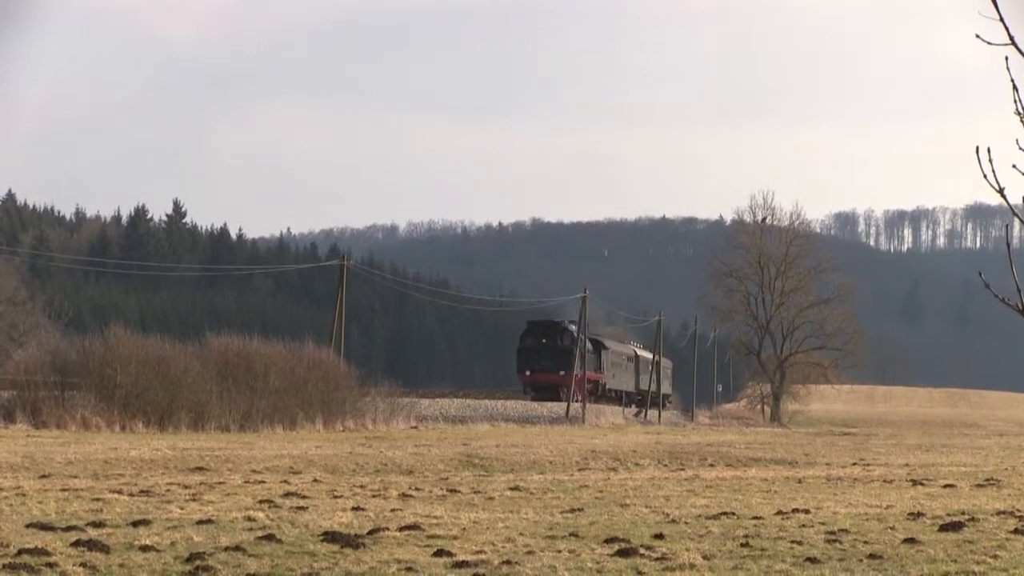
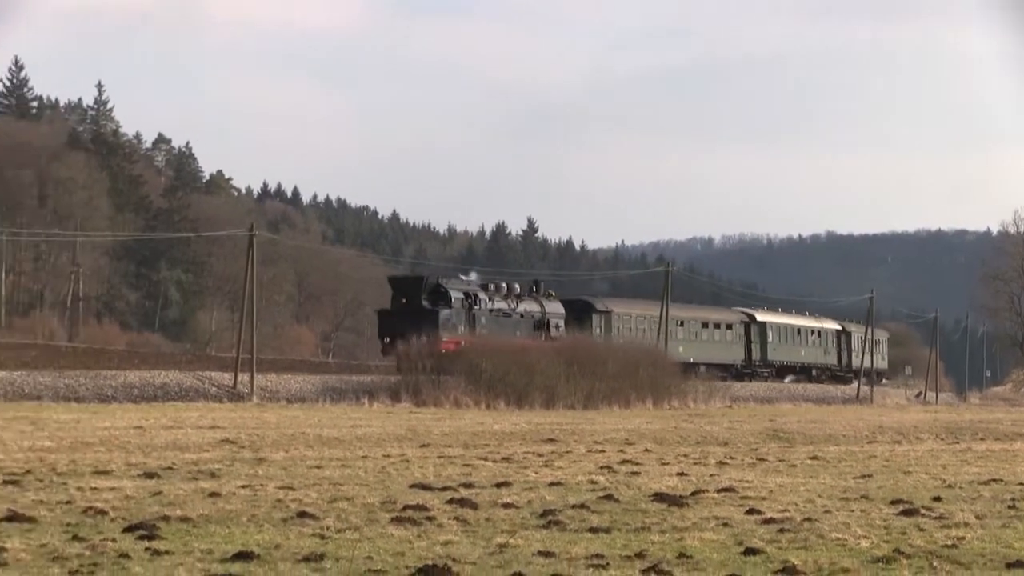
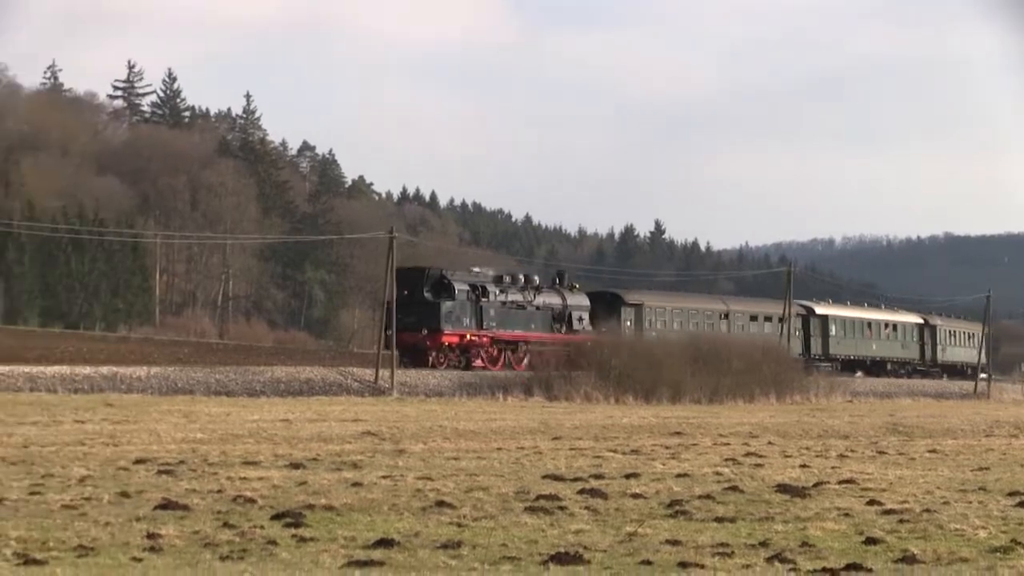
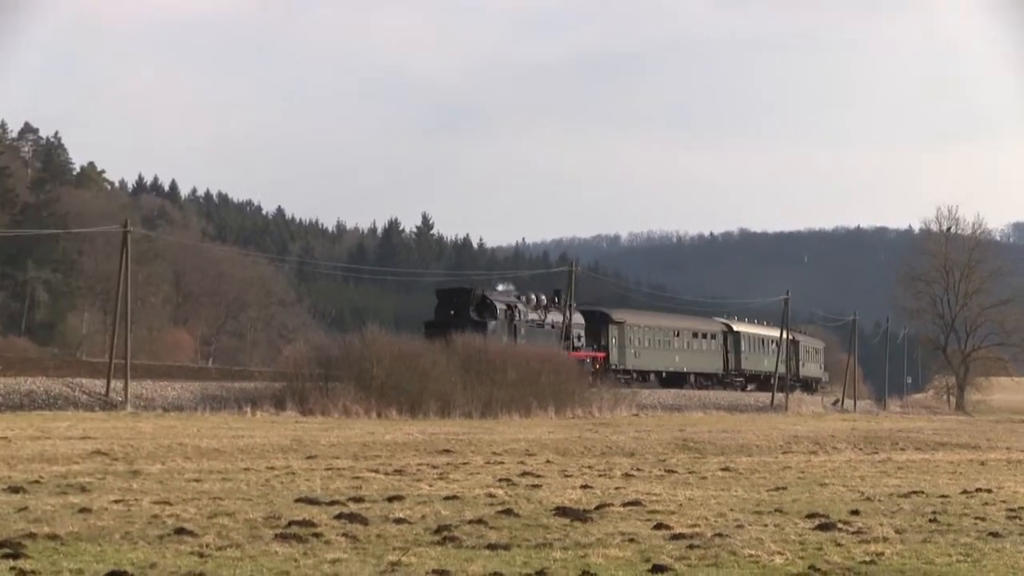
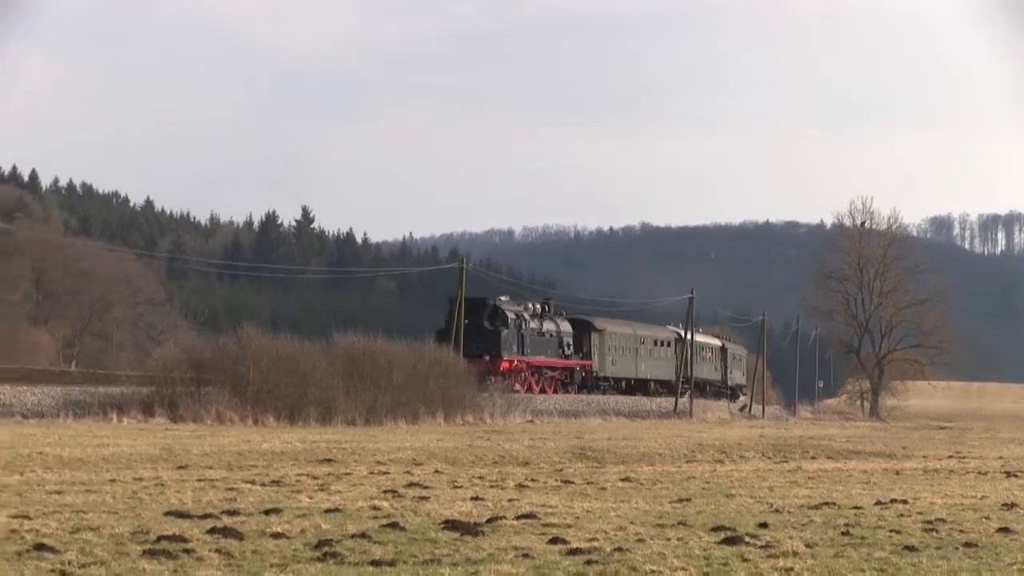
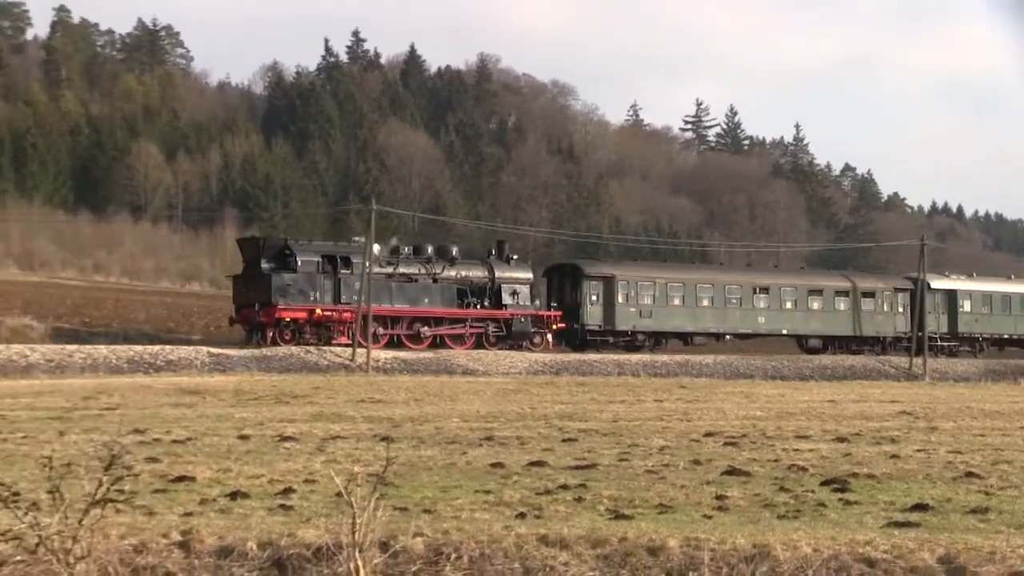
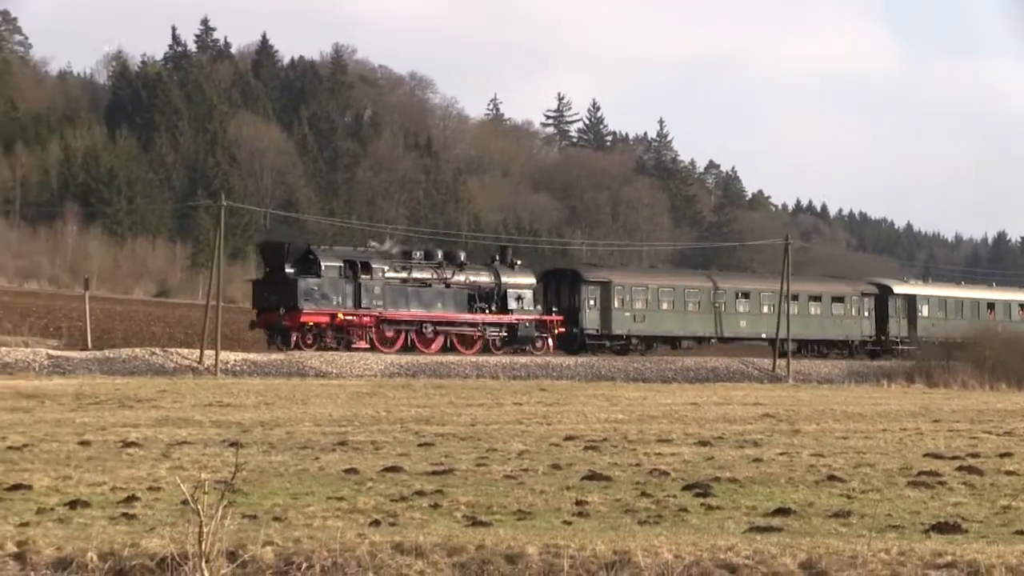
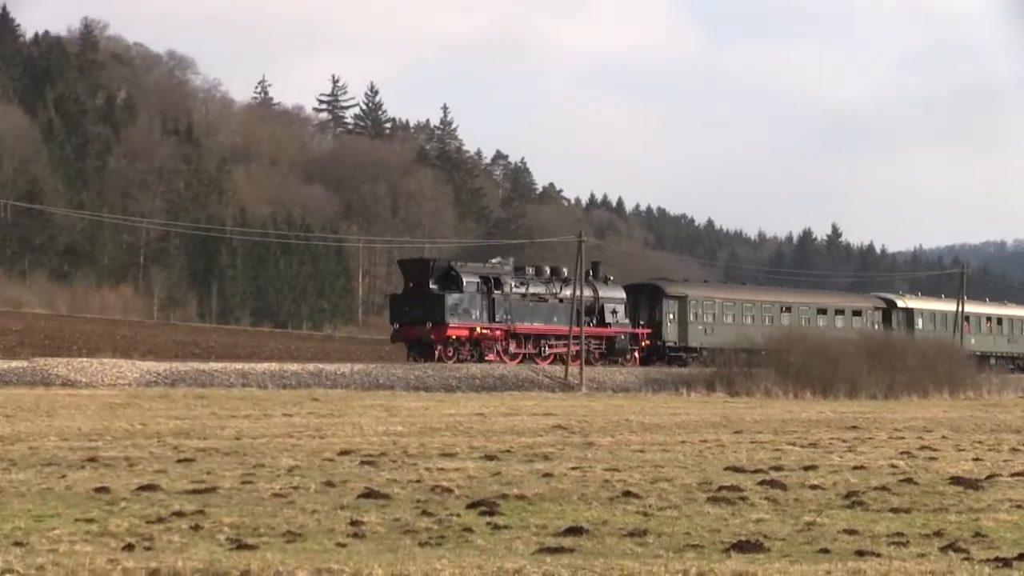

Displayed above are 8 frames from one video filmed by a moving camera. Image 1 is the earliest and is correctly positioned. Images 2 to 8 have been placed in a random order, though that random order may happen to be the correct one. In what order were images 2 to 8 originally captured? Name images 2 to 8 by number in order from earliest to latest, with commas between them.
5, 4, 2, 3, 8, 7, 6
